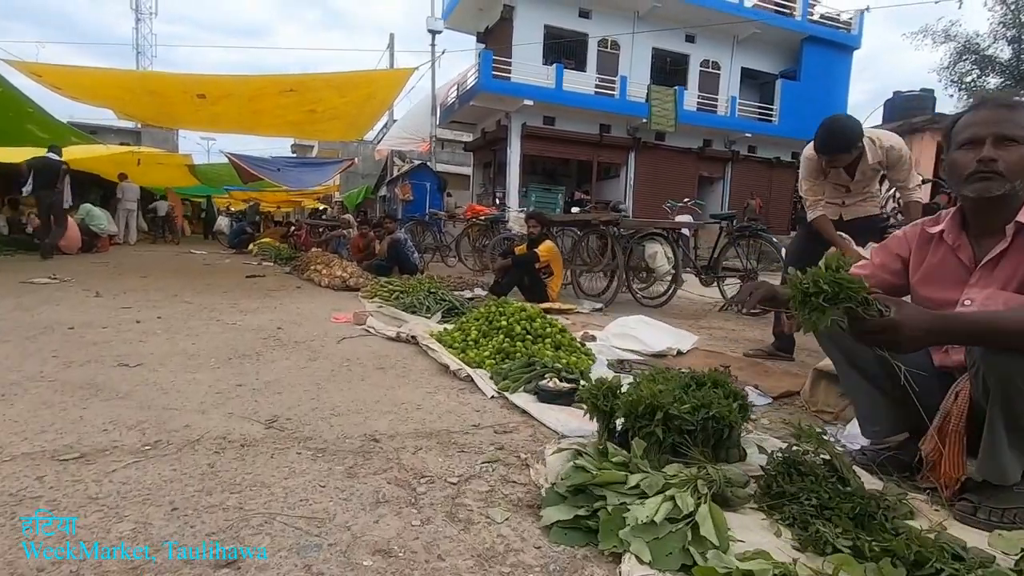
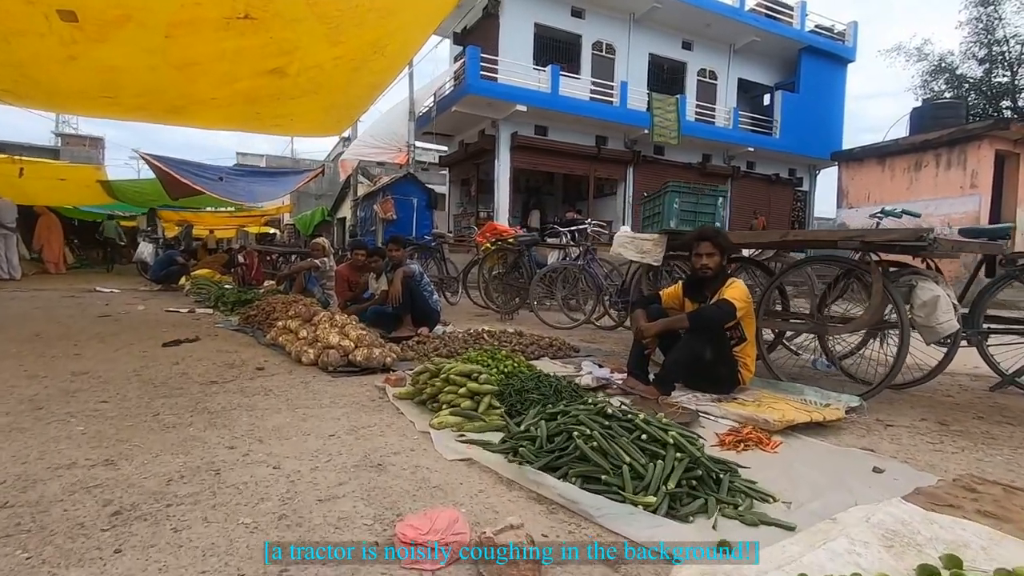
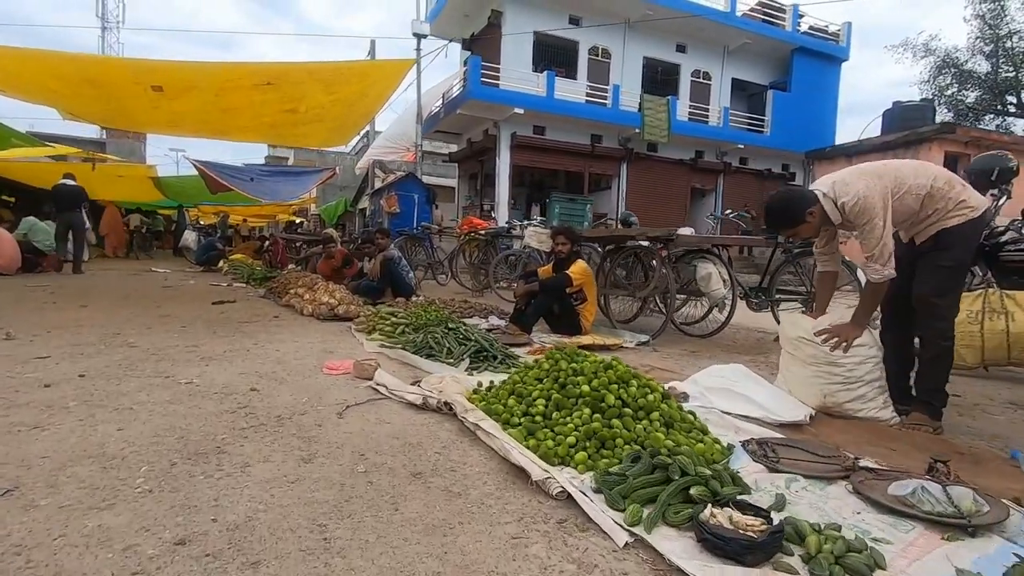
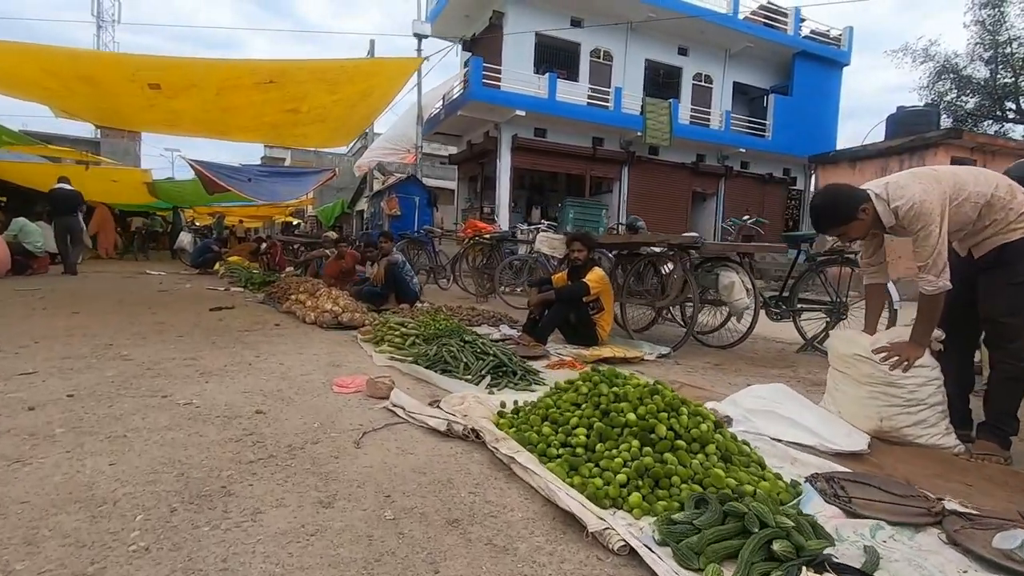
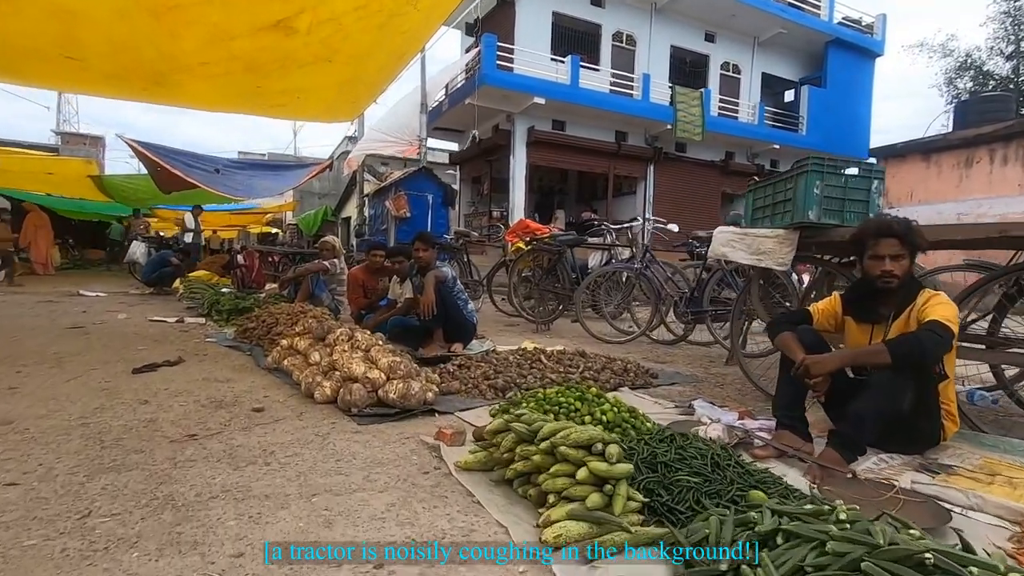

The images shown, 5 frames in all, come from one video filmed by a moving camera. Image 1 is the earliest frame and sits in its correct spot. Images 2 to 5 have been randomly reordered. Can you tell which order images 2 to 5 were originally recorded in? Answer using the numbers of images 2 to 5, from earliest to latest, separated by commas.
3, 4, 2, 5
